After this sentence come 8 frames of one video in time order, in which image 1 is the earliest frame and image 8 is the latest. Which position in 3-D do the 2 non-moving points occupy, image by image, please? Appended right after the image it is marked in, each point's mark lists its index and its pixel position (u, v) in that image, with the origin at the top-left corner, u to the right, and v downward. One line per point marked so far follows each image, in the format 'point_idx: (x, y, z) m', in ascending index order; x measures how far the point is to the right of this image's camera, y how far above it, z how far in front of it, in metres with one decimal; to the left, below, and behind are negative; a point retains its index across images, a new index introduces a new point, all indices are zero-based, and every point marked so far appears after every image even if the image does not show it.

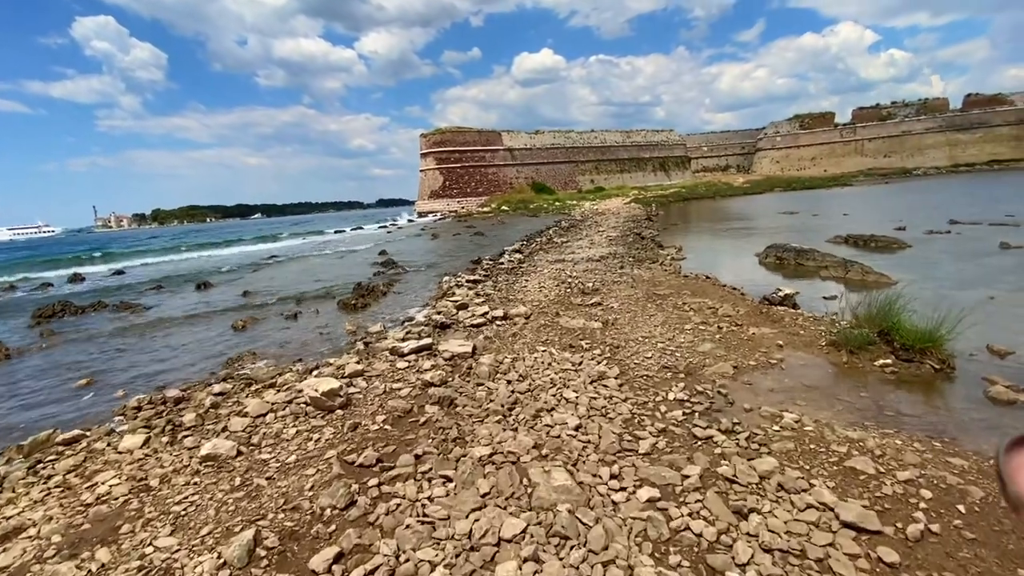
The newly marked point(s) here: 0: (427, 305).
0: (-2.0, -0.4, +11.3) m
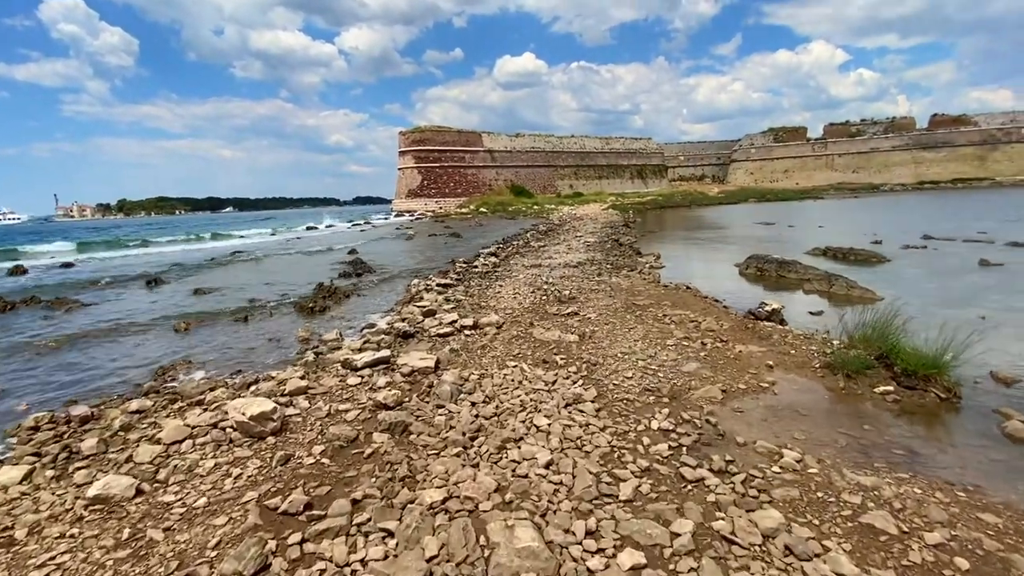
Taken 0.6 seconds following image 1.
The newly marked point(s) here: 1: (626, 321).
0: (-2.6, -0.5, +10.5) m
1: (+2.0, -0.6, +8.6) m
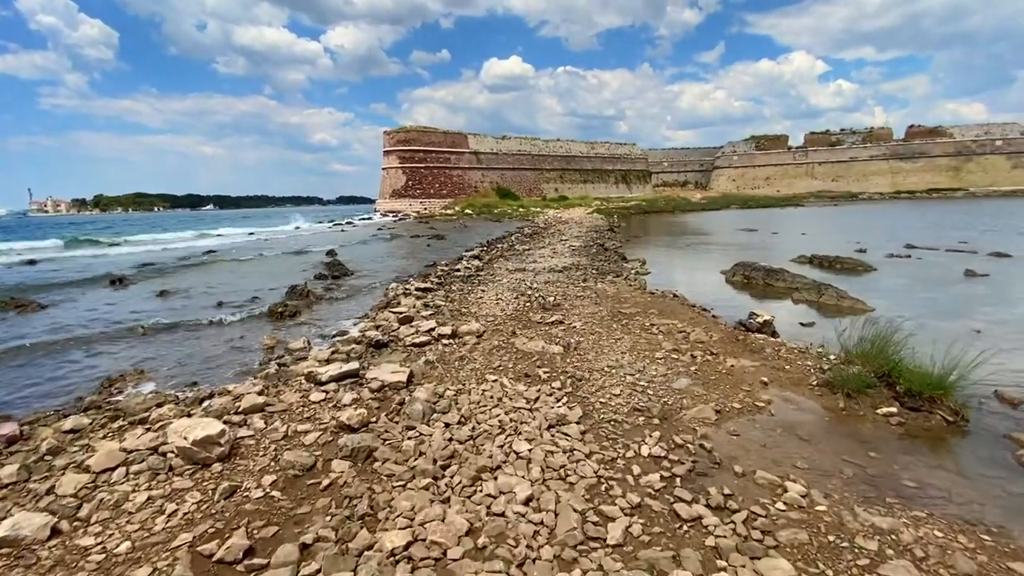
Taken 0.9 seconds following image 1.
0: (-2.9, -0.6, +9.9) m
1: (+1.7, -0.7, +8.2) m
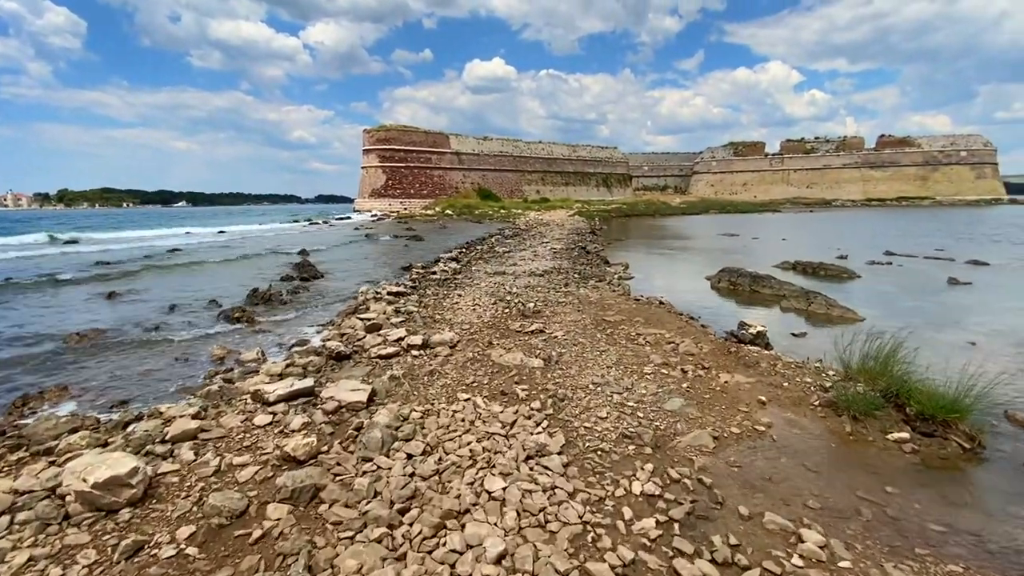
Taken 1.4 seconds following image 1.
0: (-3.4, -0.7, +9.2) m
1: (+1.3, -0.8, +7.6) m
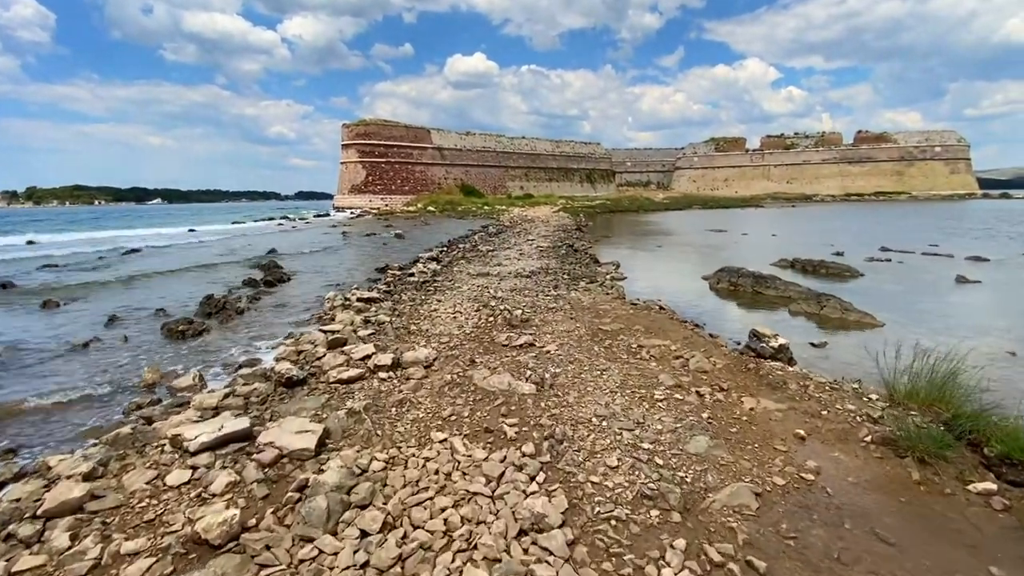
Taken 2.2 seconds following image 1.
0: (-3.6, -0.8, +8.0) m
1: (+1.1, -1.0, +6.6) m
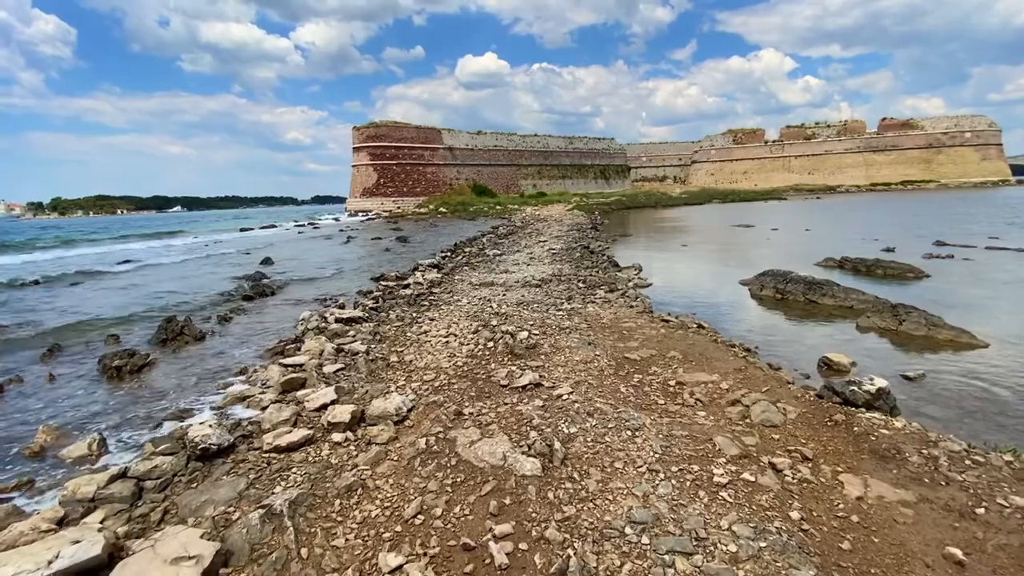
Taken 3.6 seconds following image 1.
0: (-3.6, -1.2, +6.5) m
1: (+1.1, -1.2, +5.0) m
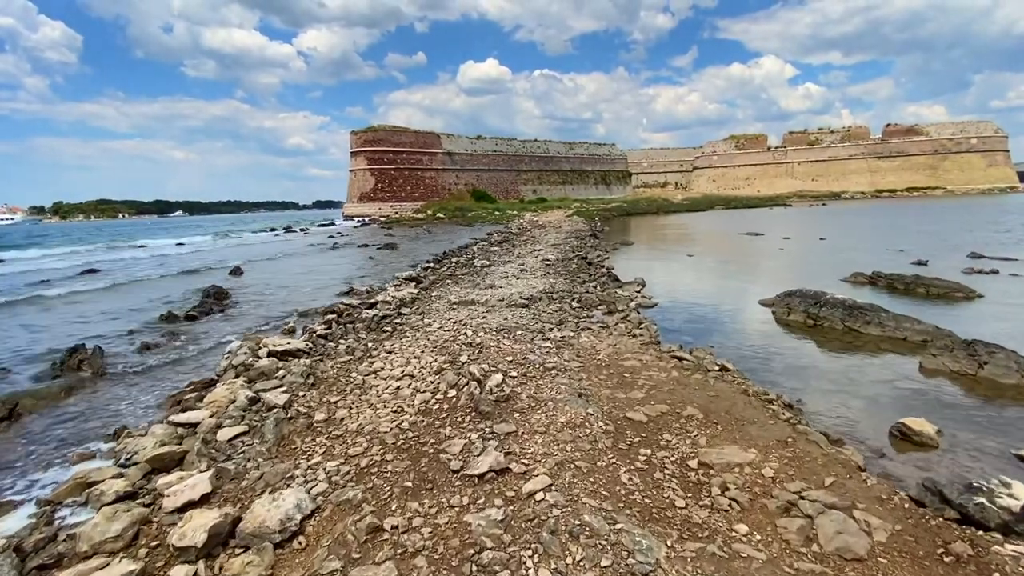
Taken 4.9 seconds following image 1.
0: (-4.0, -1.5, +4.9) m
1: (+0.7, -1.6, +3.3) m
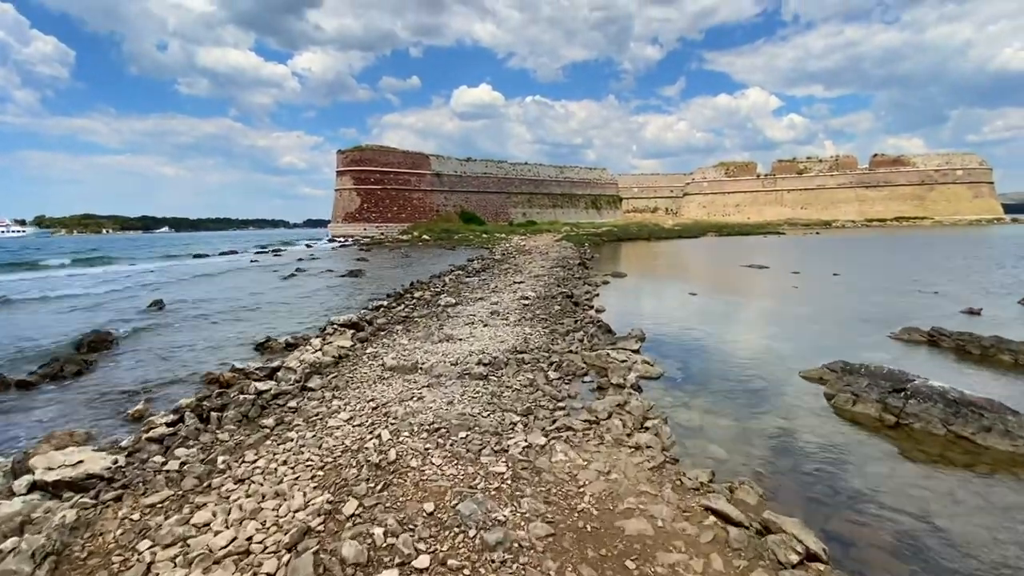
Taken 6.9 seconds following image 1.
0: (-4.6, -2.2, +2.0) m
1: (+0.2, -2.2, +0.6) m
